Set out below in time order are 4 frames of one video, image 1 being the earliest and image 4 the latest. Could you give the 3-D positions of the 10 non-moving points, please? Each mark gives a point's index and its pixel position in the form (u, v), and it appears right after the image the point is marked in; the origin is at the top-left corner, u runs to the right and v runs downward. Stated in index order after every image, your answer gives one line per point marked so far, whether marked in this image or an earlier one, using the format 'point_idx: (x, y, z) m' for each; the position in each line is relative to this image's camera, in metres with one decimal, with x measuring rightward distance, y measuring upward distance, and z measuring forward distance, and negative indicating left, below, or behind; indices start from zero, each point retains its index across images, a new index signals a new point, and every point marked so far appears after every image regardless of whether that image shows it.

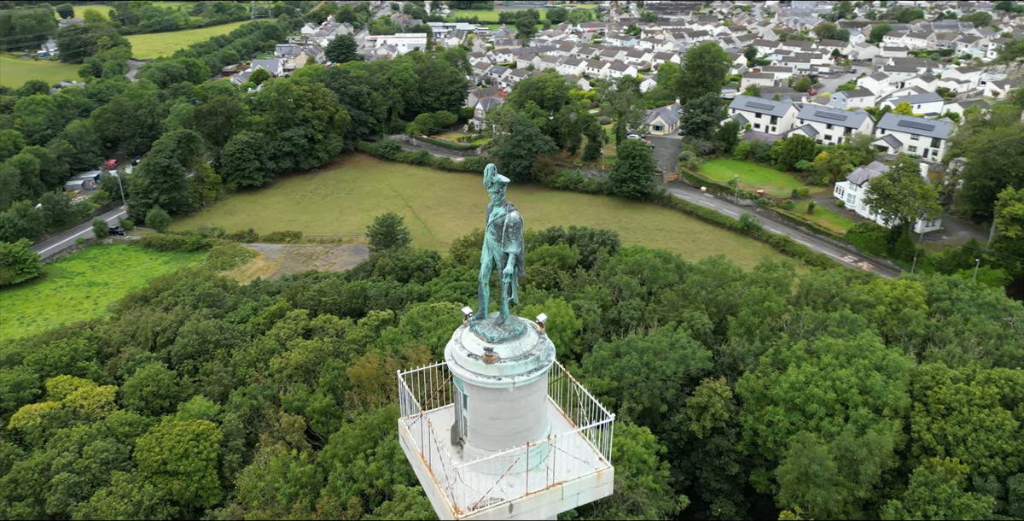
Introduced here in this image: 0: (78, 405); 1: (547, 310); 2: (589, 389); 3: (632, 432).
0: (-11.6, -3.8, +19.3) m
1: (+1.0, -1.3, +19.5) m
2: (+1.8, -3.0, +16.9) m
3: (+2.5, -3.6, +15.3) m
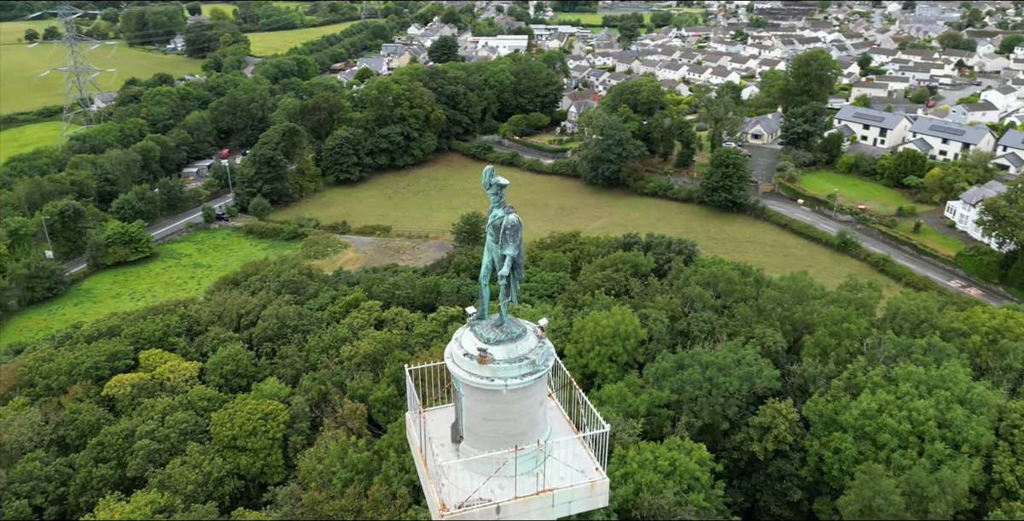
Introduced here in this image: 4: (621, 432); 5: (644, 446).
0: (-9.9, -3.3, +20.7) m
1: (+2.7, -1.5, +19.3) m
2: (+3.1, -3.2, +16.6) m
3: (+3.6, -3.8, +14.9) m
4: (+2.3, -3.6, +15.3) m
5: (+2.7, -3.8, +14.8) m
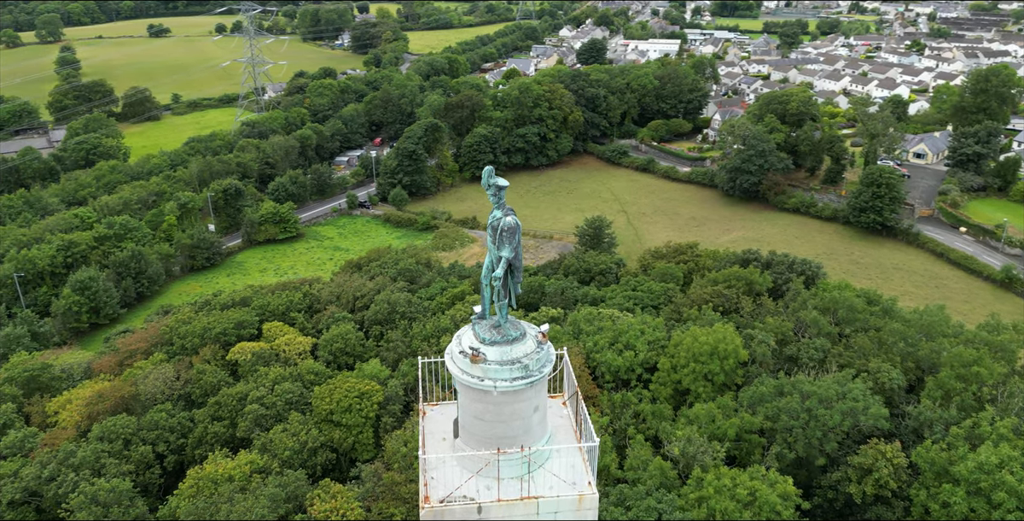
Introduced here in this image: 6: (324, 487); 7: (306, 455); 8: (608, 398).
0: (-7.1, -2.7, +22.2) m
1: (+5.1, -1.9, +18.6) m
2: (+5.0, -3.6, +15.9) m
3: (+5.0, -4.2, +14.1) m
4: (+3.9, -3.9, +14.7) m
5: (+4.1, -4.1, +14.2) m
6: (-4.0, -4.9, +15.6) m
7: (-4.9, -4.6, +17.3) m
8: (+2.4, -3.4, +17.8) m
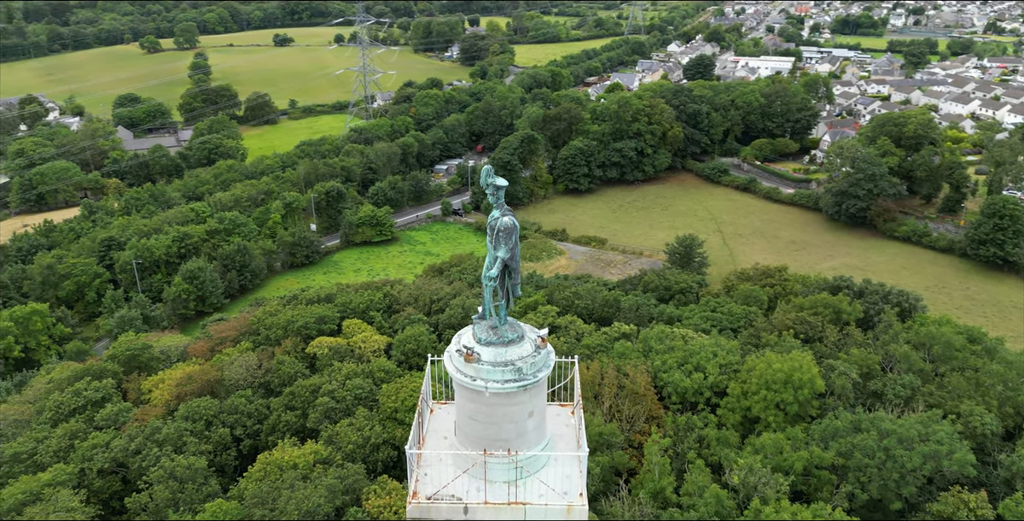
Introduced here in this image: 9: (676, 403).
0: (-4.9, -2.7, +22.9) m
1: (+6.8, -2.5, +17.7) m
2: (+6.1, -4.1, +15.0) m
3: (+5.9, -4.7, +13.2) m
4: (+4.9, -4.4, +14.1) m
5: (+5.1, -4.5, +13.4) m
6: (-2.9, -4.9, +16.0) m
7: (-3.5, -4.6, +17.7) m
8: (+3.8, -3.8, +17.3) m
9: (+4.1, -3.6, +18.2) m
